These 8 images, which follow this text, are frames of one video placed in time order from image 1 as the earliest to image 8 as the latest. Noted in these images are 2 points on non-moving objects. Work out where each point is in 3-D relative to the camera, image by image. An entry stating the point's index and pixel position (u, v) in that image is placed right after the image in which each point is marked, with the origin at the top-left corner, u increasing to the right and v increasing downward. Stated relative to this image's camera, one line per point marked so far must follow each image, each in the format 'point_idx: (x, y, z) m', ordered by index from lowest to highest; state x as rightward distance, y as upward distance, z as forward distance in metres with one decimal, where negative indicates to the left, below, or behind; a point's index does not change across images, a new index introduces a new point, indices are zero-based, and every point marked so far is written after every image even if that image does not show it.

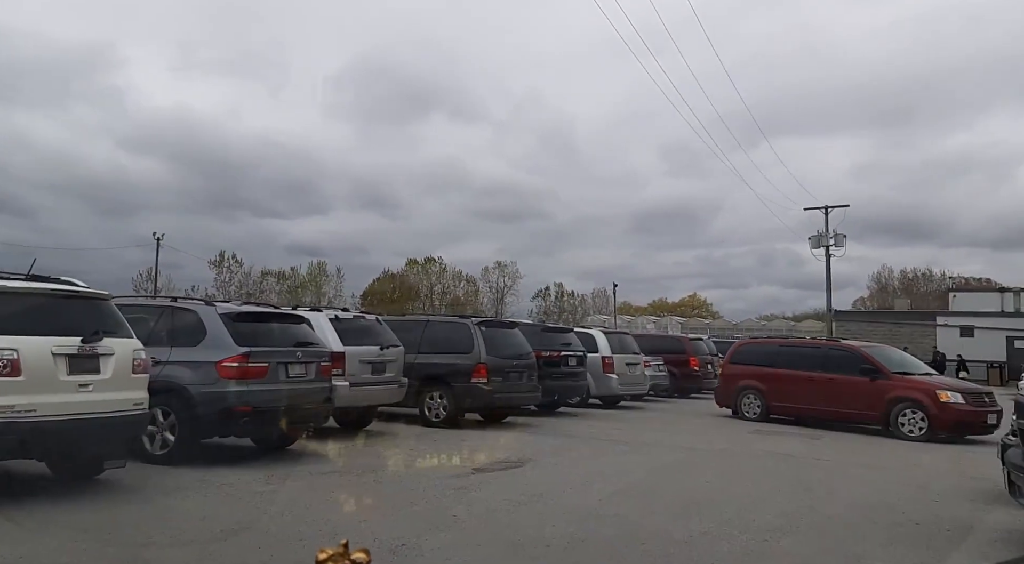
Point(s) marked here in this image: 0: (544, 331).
0: (+0.7, -1.0, +15.8) m
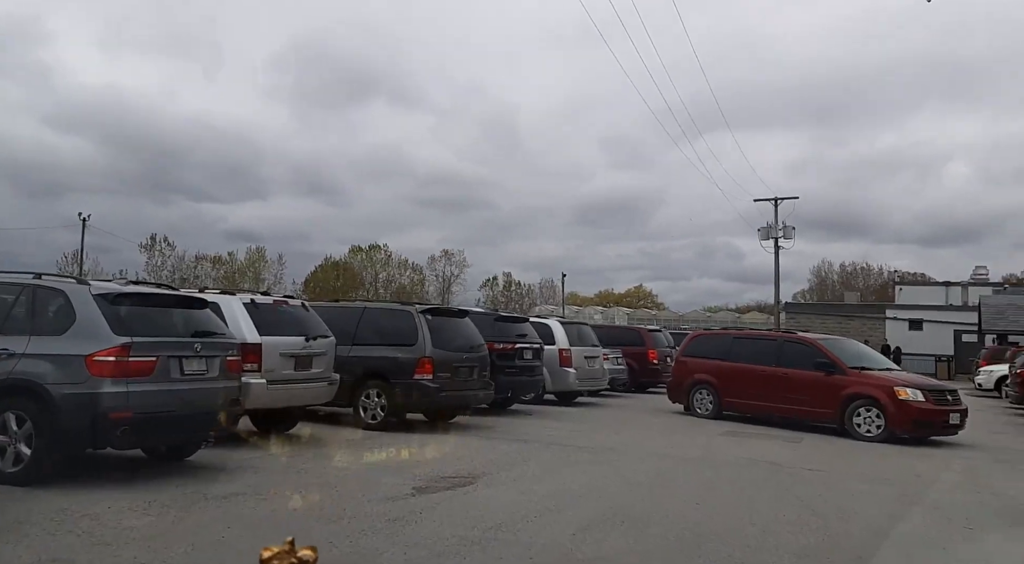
0: (-0.3, -0.7, +14.2) m
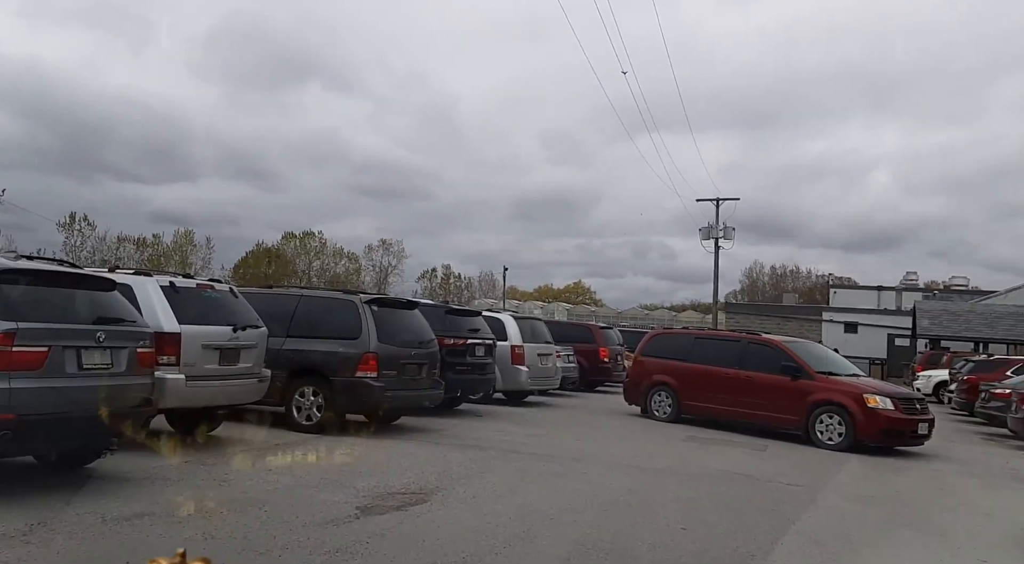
0: (-1.1, -0.5, +13.1) m
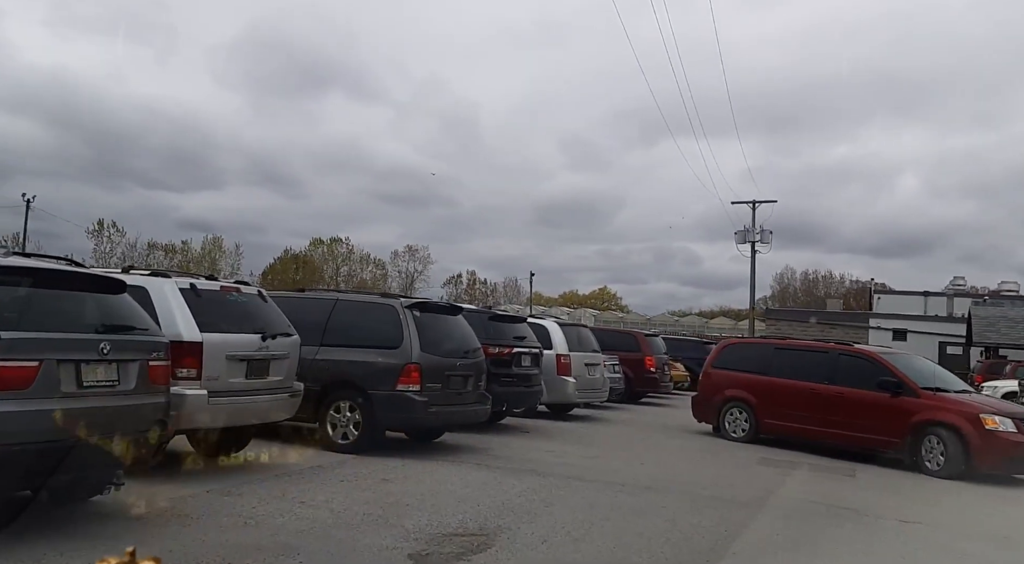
0: (-0.3, -0.6, +12.0) m
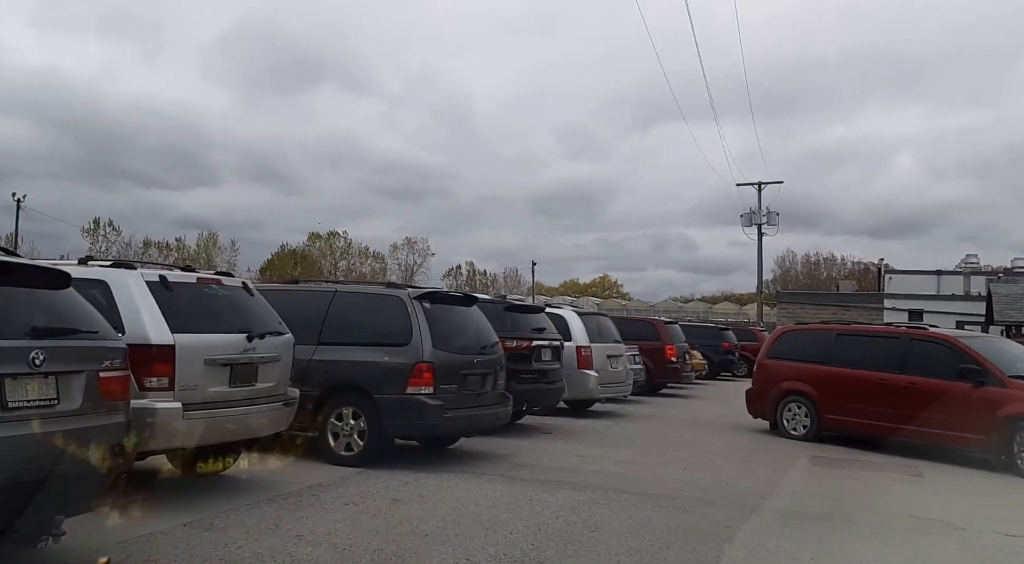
0: (-0.1, -0.4, +10.8) m
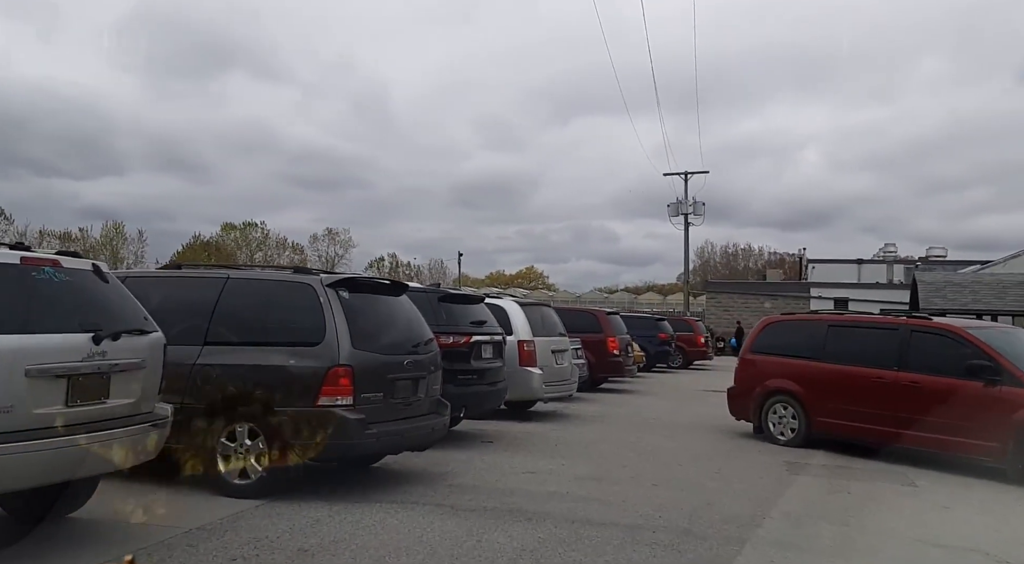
0: (-0.8, -0.2, +9.3) m
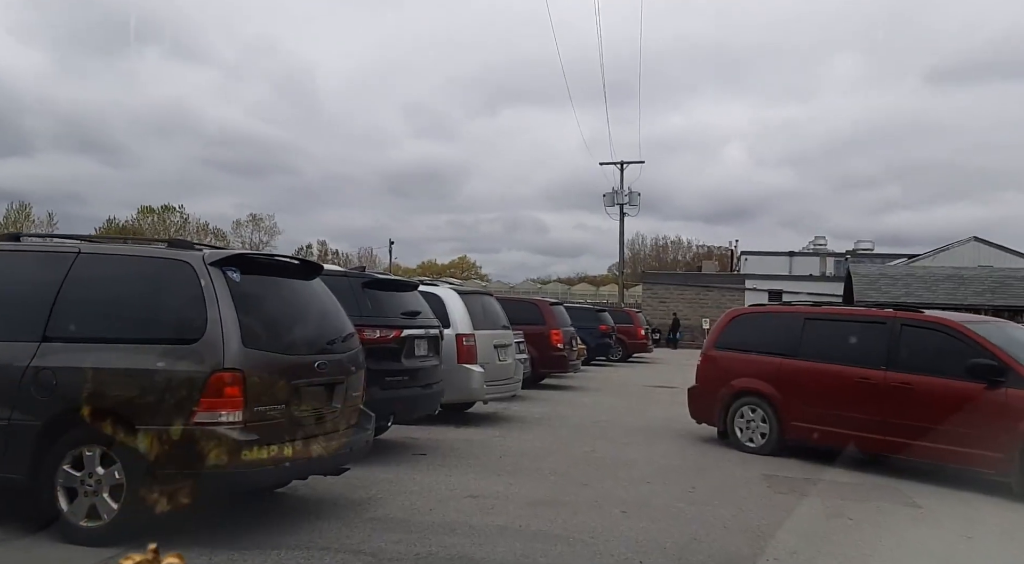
0: (-1.4, -0.1, +7.8) m
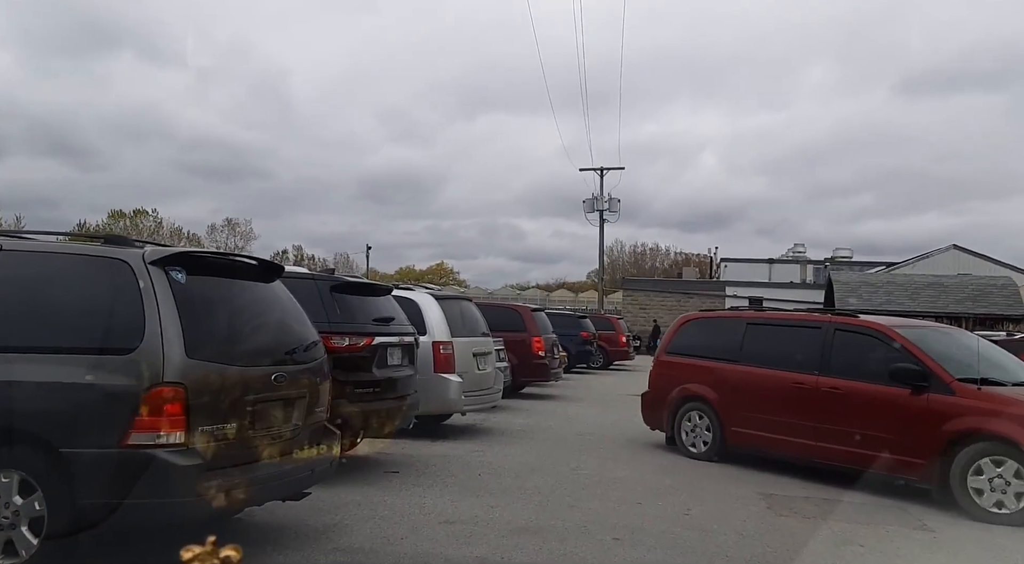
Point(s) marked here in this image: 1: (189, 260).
0: (-1.6, -0.1, +7.2) m
1: (-1.9, +0.1, +4.7) m
